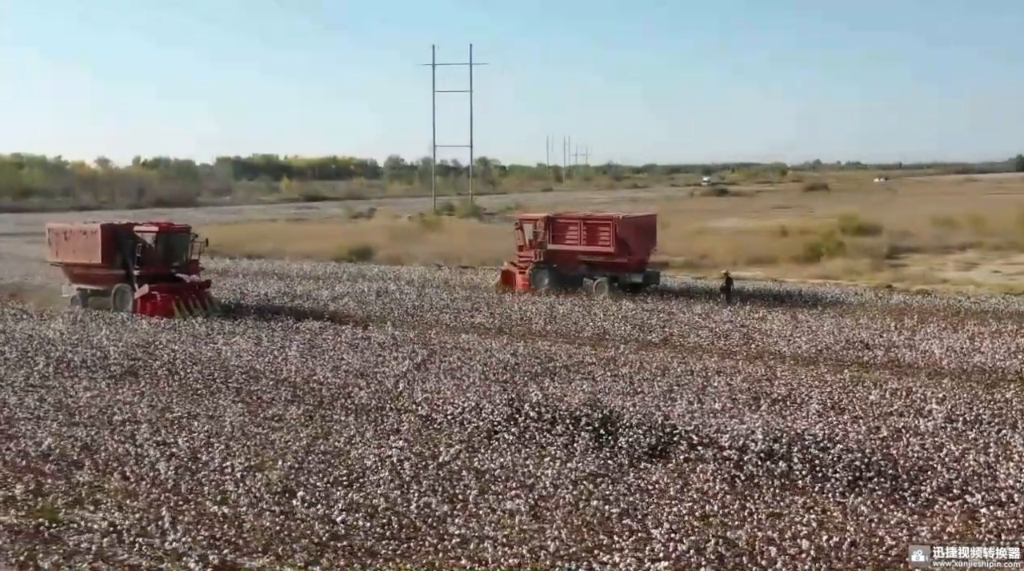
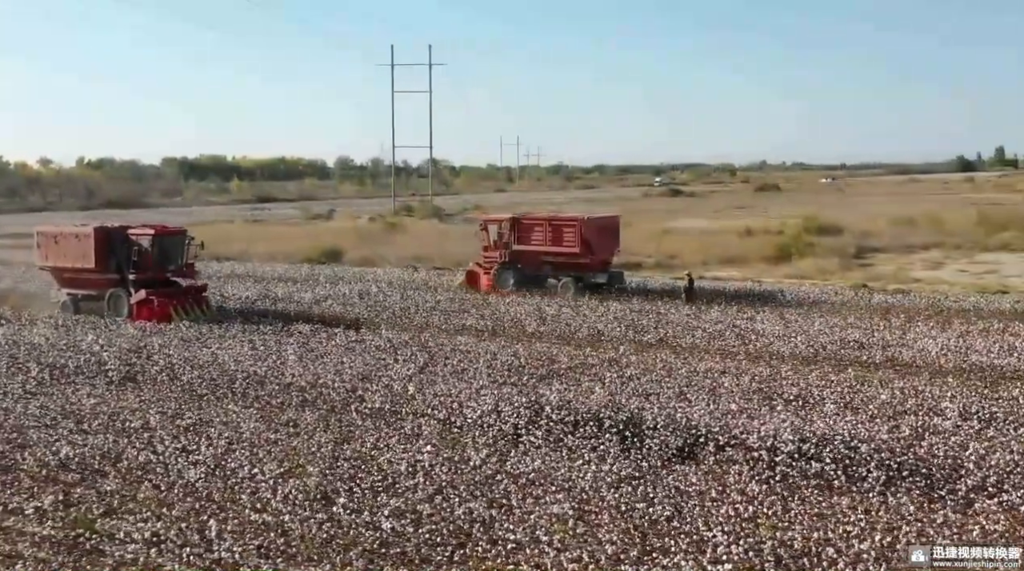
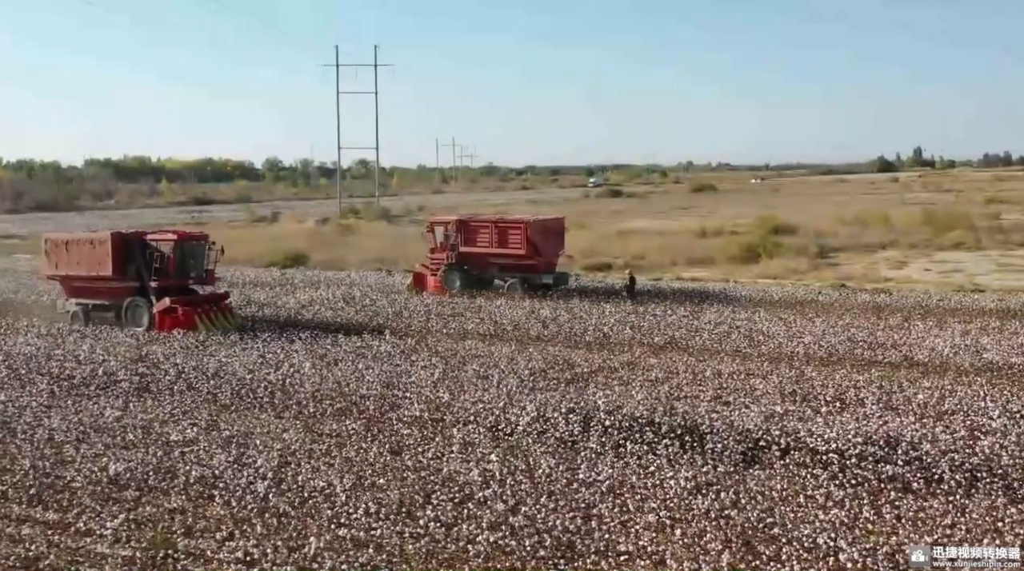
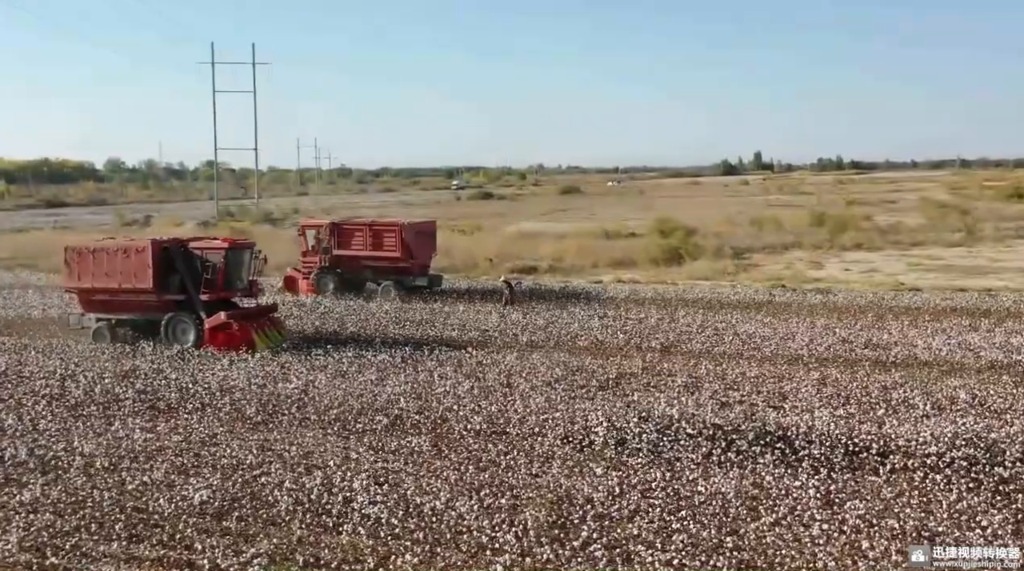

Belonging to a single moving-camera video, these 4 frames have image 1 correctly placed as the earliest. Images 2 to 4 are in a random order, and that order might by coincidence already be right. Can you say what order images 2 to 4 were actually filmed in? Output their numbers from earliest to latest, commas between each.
2, 3, 4
